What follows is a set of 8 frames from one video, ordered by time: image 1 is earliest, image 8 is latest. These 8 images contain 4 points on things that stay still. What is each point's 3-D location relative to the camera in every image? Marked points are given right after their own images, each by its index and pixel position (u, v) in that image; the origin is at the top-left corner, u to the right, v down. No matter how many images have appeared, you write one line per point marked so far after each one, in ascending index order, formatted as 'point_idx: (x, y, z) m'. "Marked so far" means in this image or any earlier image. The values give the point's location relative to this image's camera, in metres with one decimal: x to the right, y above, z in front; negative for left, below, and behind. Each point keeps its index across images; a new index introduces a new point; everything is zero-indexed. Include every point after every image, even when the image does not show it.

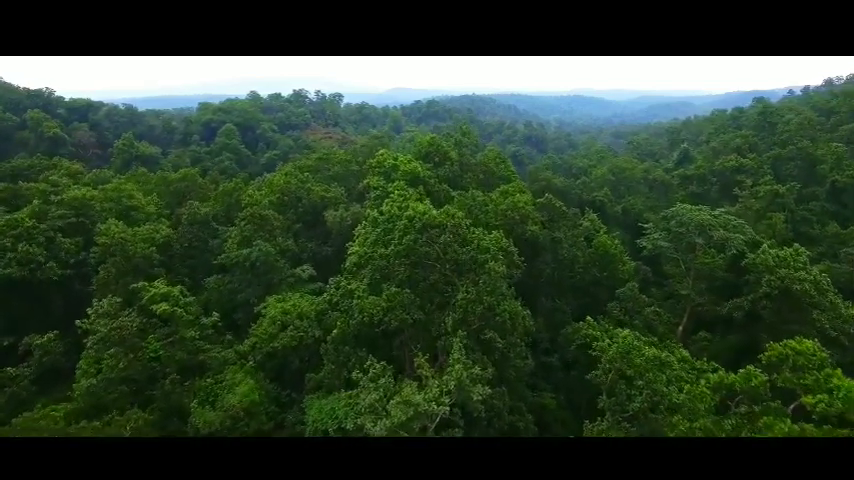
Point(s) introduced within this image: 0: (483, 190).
0: (+1.9, +1.6, +16.0) m
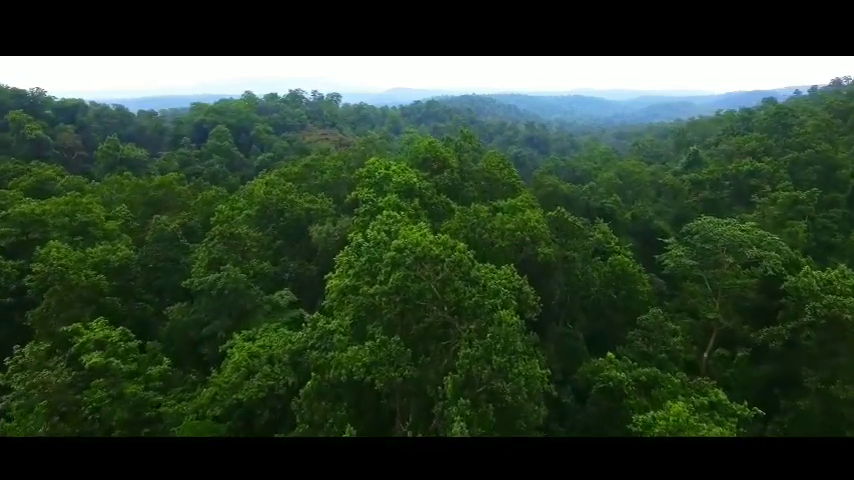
0: (+1.8, +1.3, +14.9) m
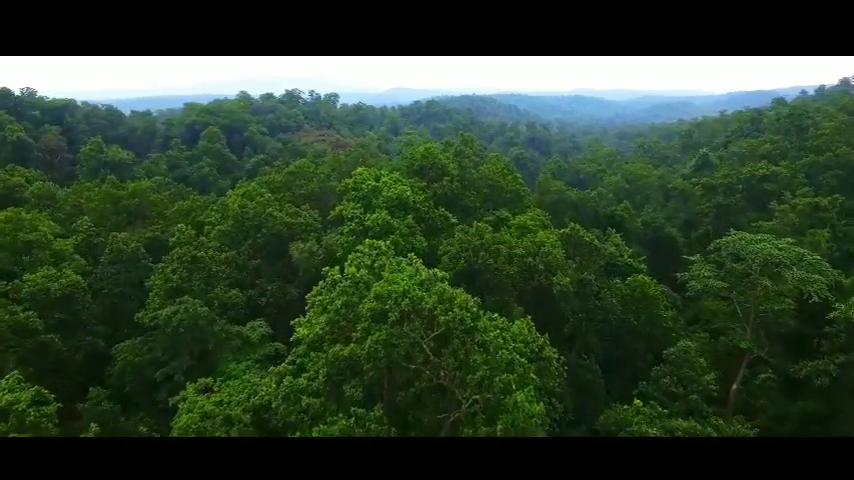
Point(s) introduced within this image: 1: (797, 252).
0: (+1.7, +0.9, +13.8) m
1: (+7.0, -0.2, +8.9) m
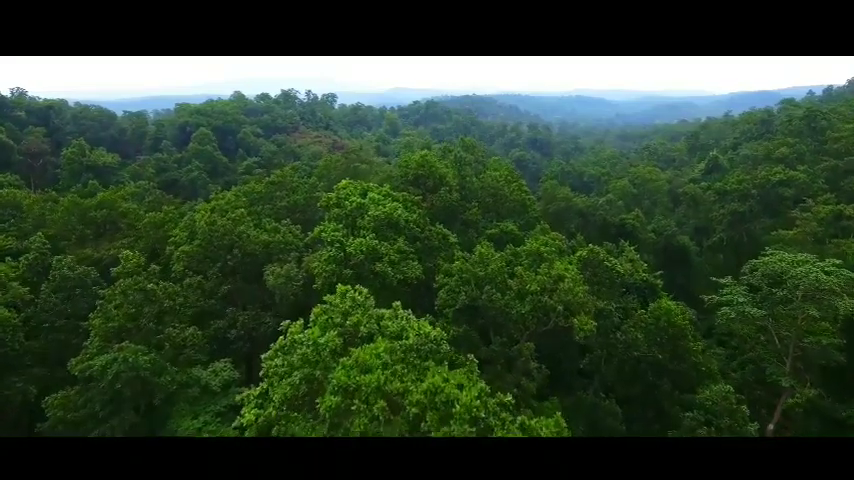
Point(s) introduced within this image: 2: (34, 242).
0: (+1.6, +0.5, +12.7) m
1: (+6.9, -0.6, +7.8) m
2: (-8.3, 0.0, +10.1) m
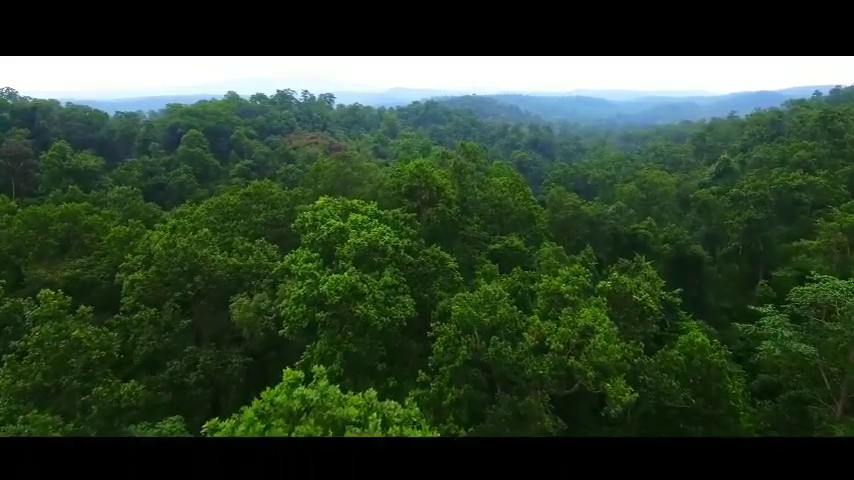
0: (+1.6, +0.2, +11.6) m
1: (+6.9, -0.9, +6.7) m
2: (-8.4, -0.3, +9.0) m
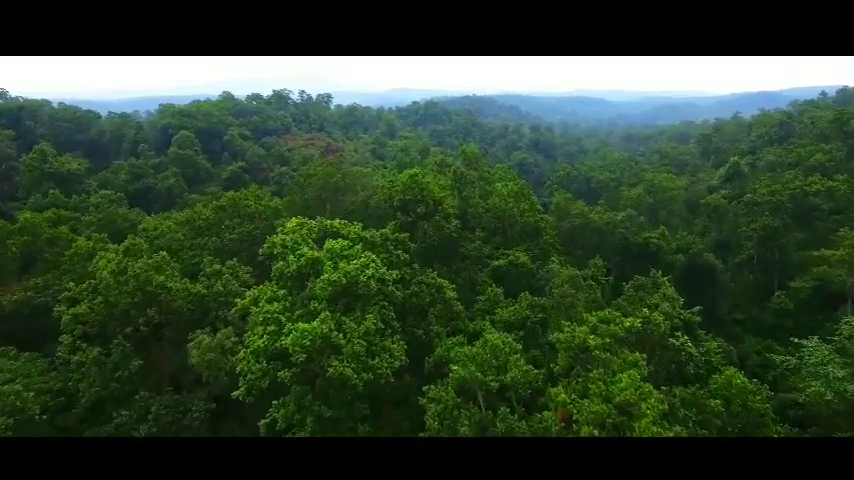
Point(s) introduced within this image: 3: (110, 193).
0: (+1.5, -0.1, +10.6) m
1: (+6.8, -1.3, +5.7) m
2: (-8.5, -0.6, +8.0) m
3: (-13.1, +2.0, +19.3) m
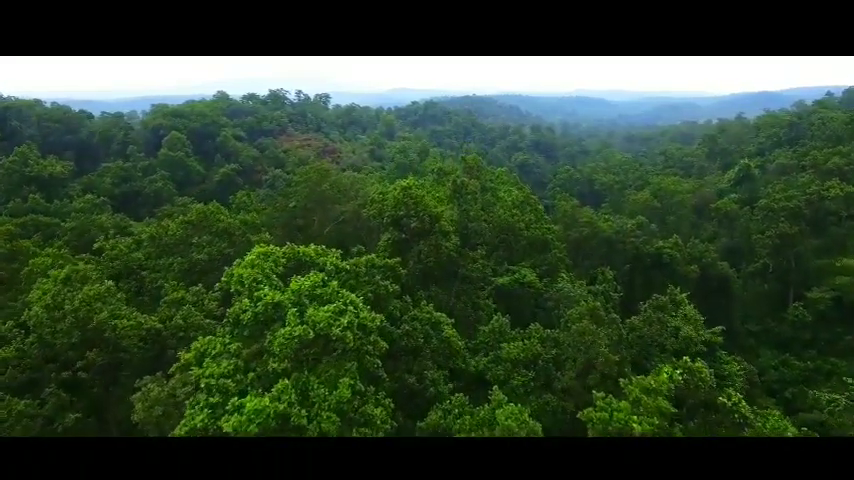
0: (+1.4, -0.4, +9.7) m
1: (+6.7, -1.5, +4.9) m
2: (-8.5, -0.9, +7.1) m
3: (-13.1, +1.7, +18.4) m
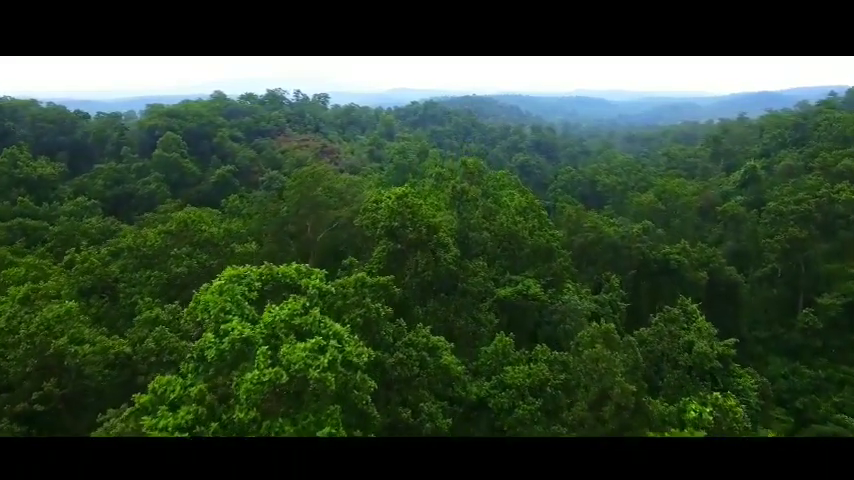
0: (+1.4, -0.5, +9.3) m
1: (+6.7, -1.7, +4.4) m
2: (-8.6, -1.0, +6.7) m
3: (-13.1, +1.5, +17.9) m
